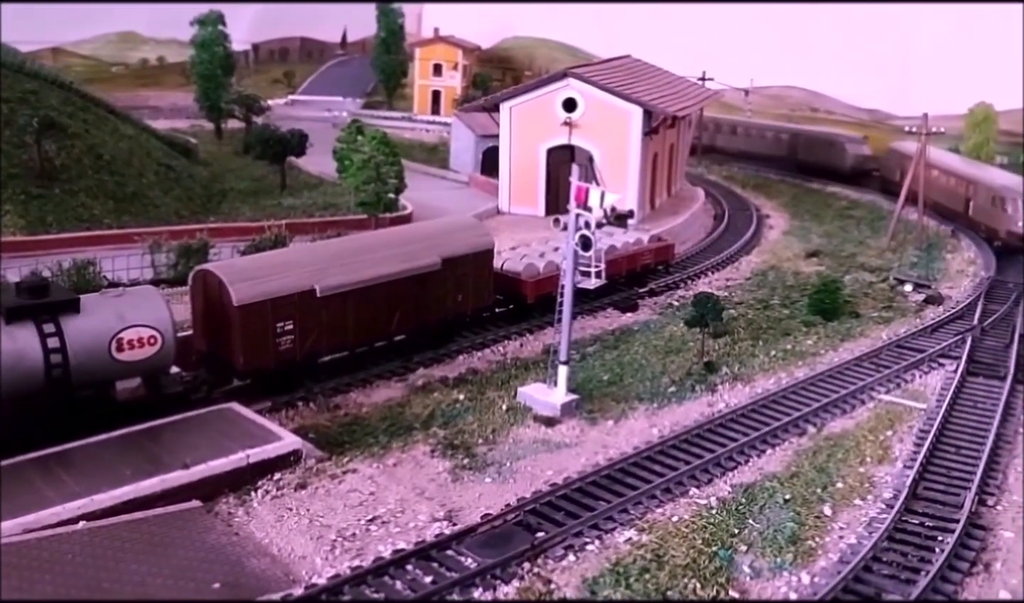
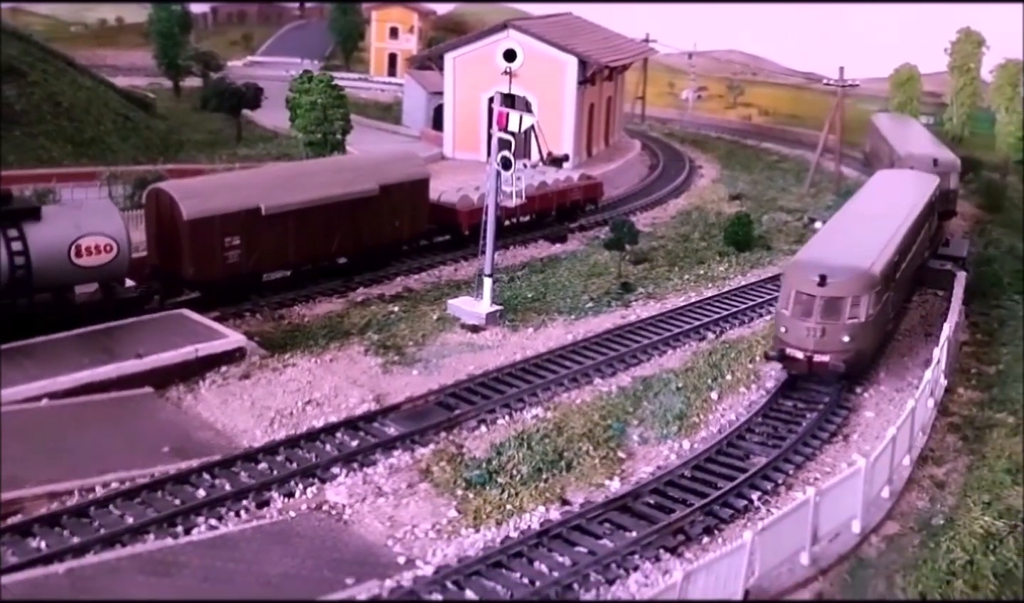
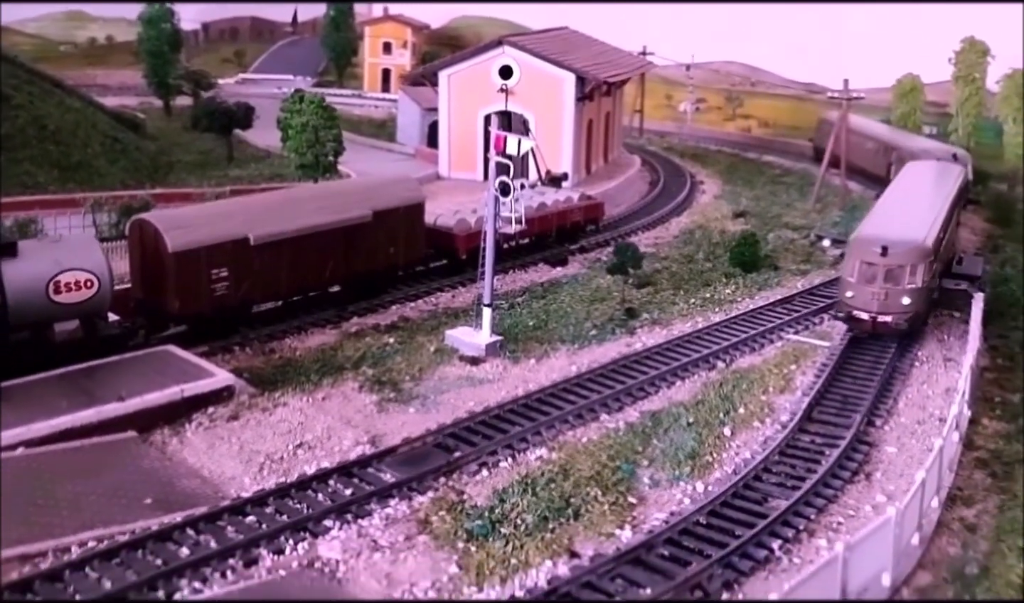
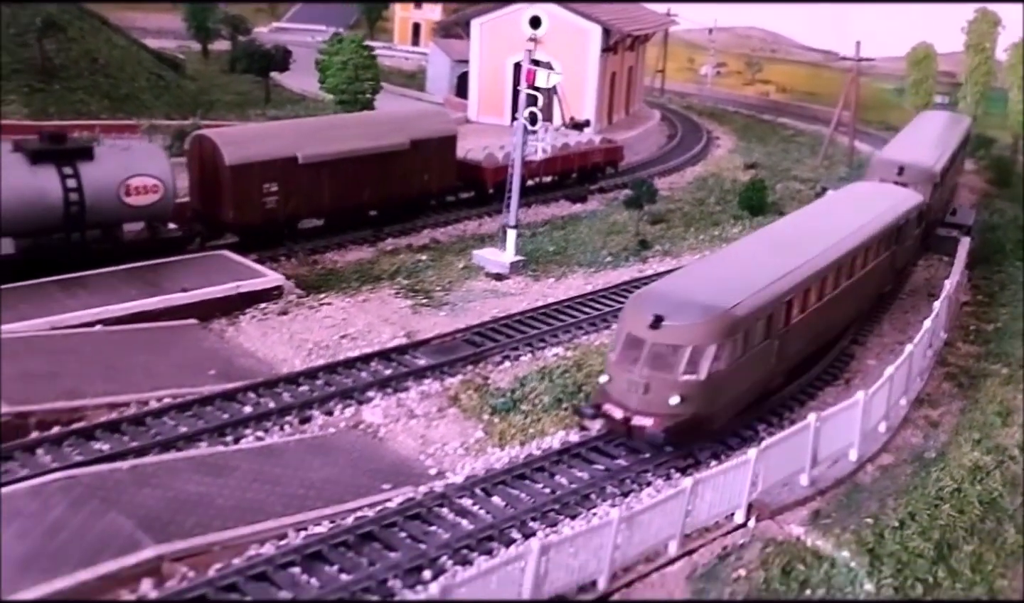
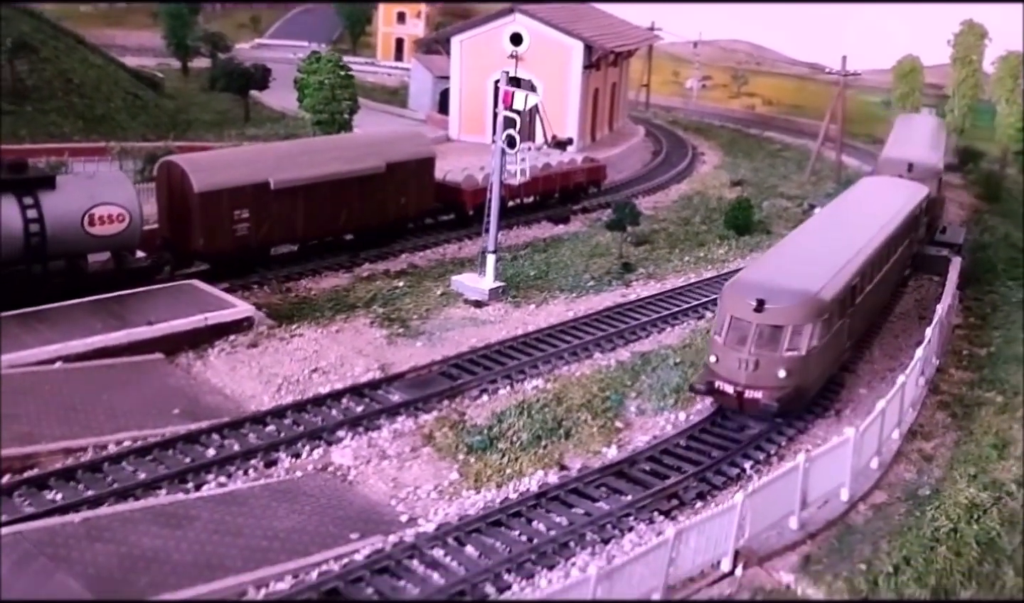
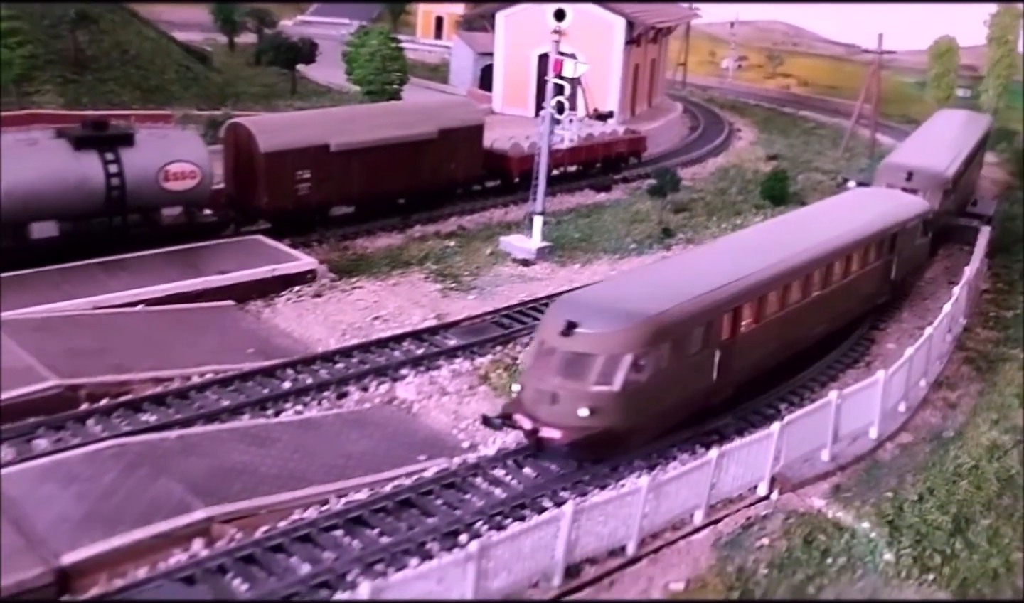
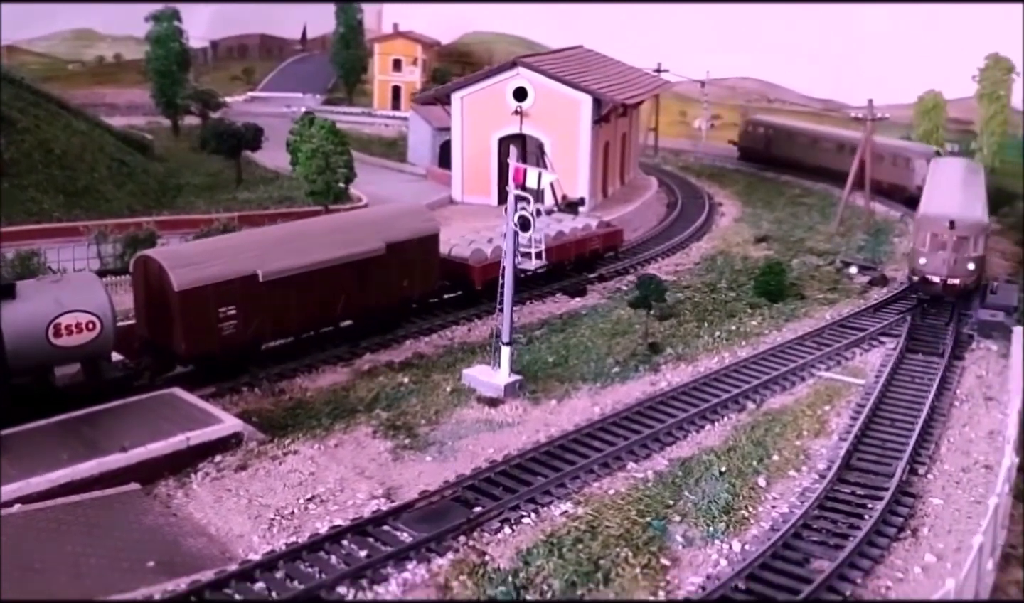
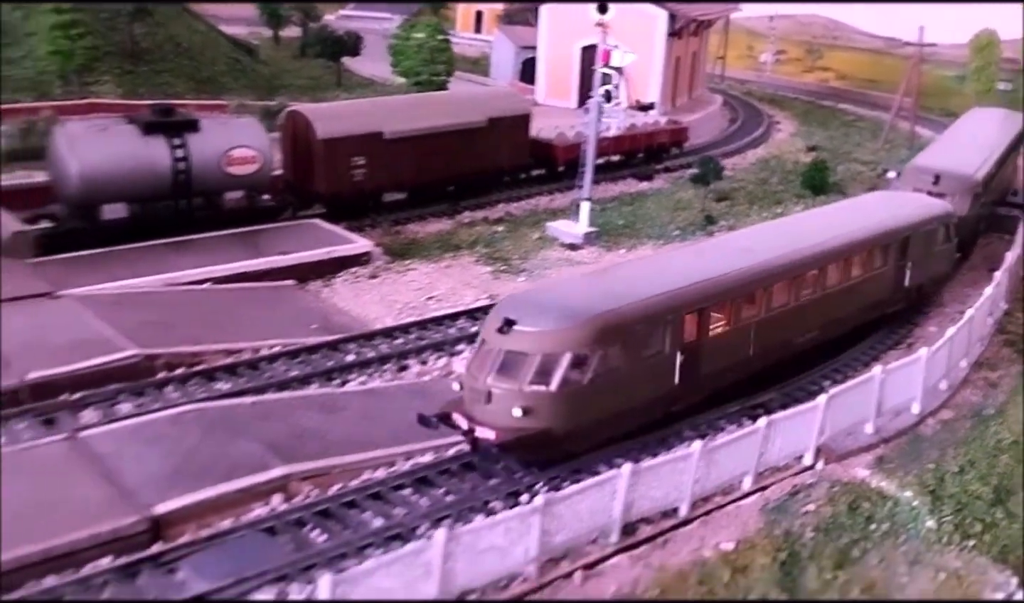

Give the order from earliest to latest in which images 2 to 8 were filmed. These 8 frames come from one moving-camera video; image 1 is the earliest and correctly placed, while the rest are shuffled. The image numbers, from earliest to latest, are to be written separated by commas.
7, 3, 2, 5, 4, 6, 8
